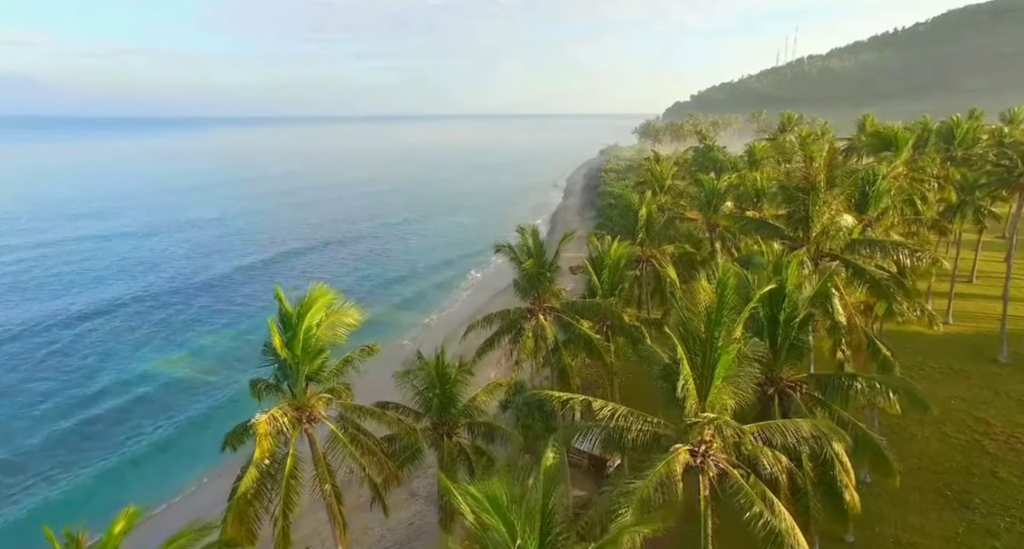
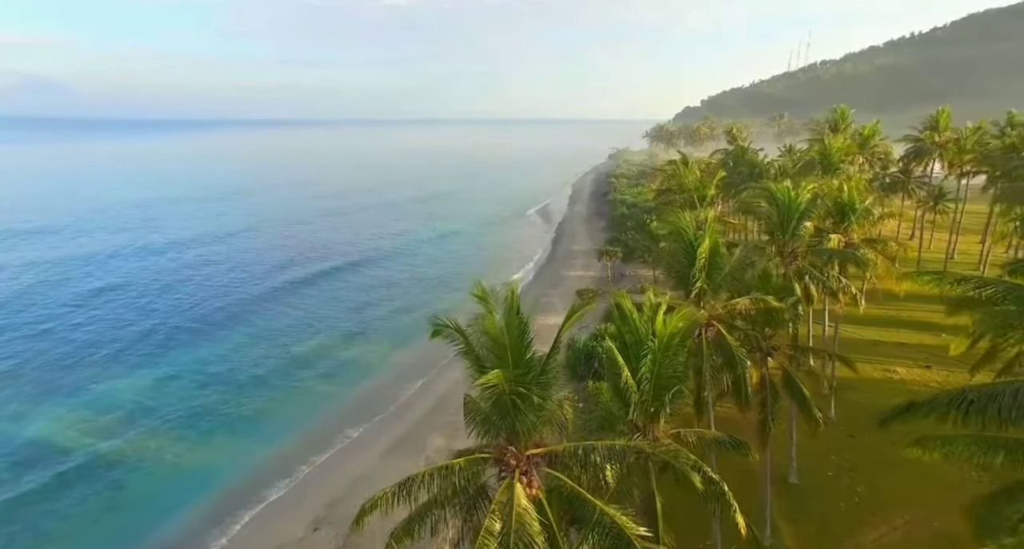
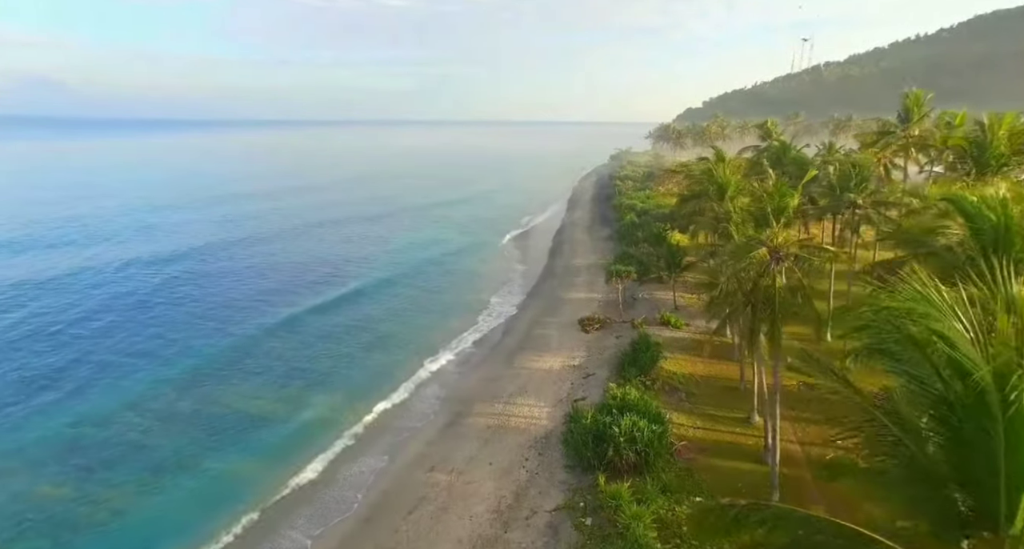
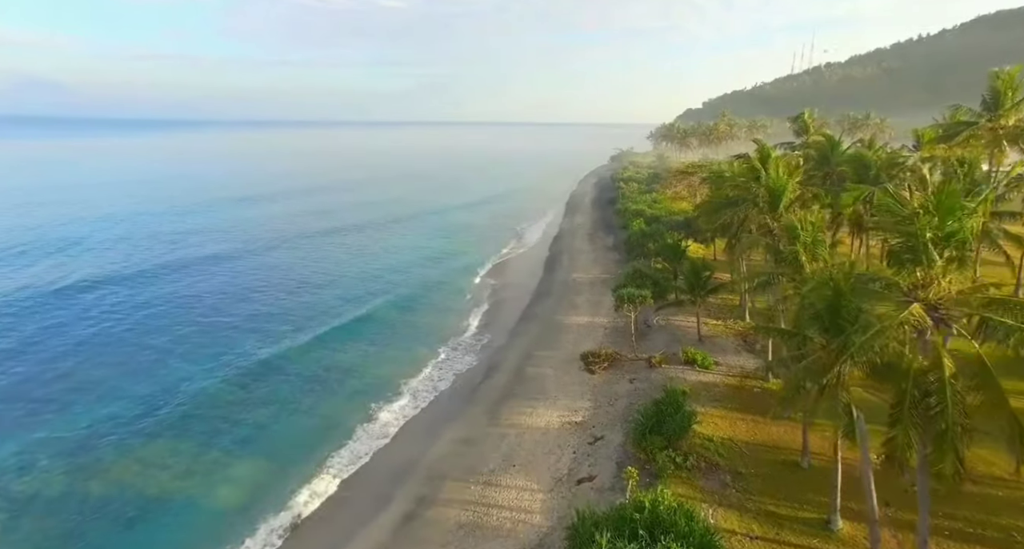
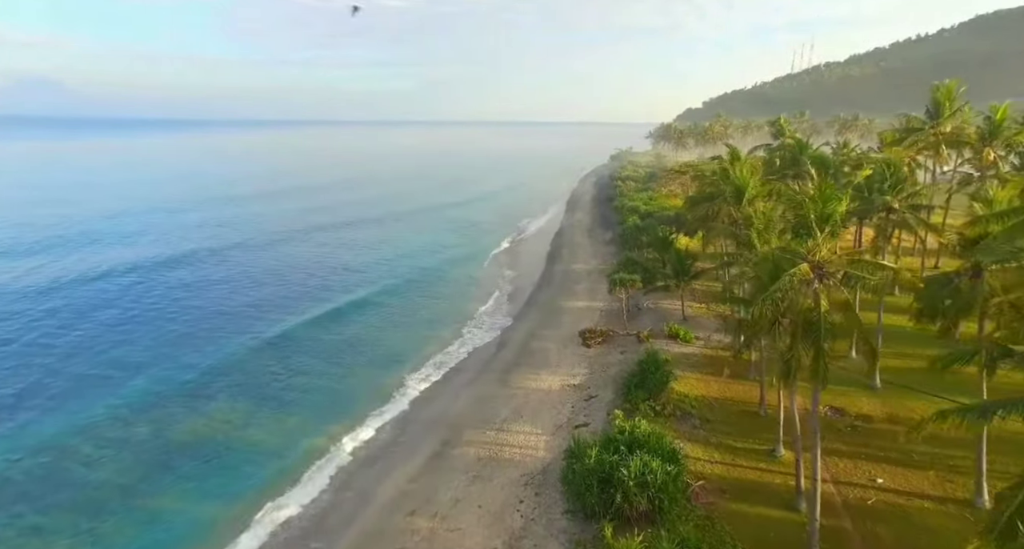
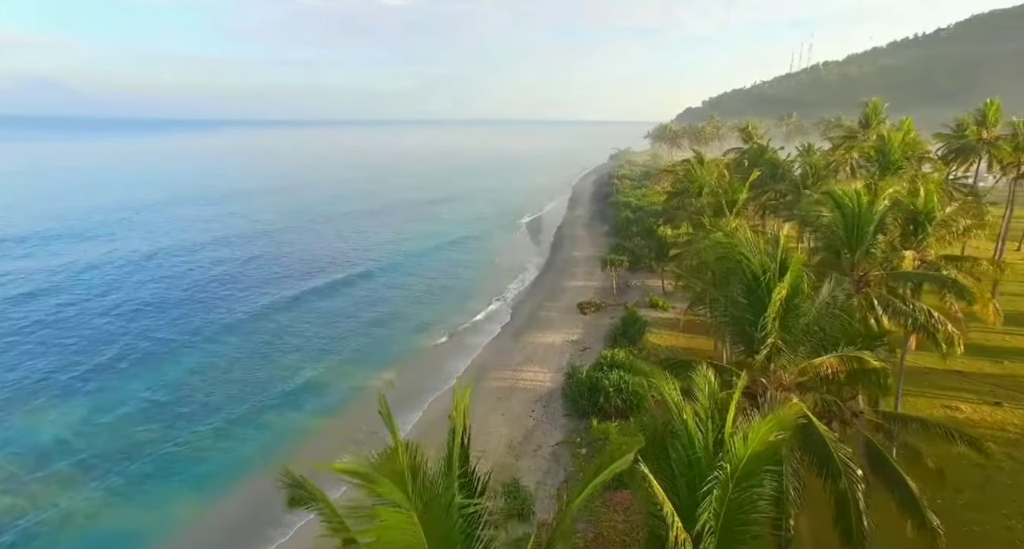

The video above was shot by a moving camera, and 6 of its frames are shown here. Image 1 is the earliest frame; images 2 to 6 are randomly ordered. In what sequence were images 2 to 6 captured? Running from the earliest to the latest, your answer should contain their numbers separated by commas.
2, 6, 3, 5, 4
